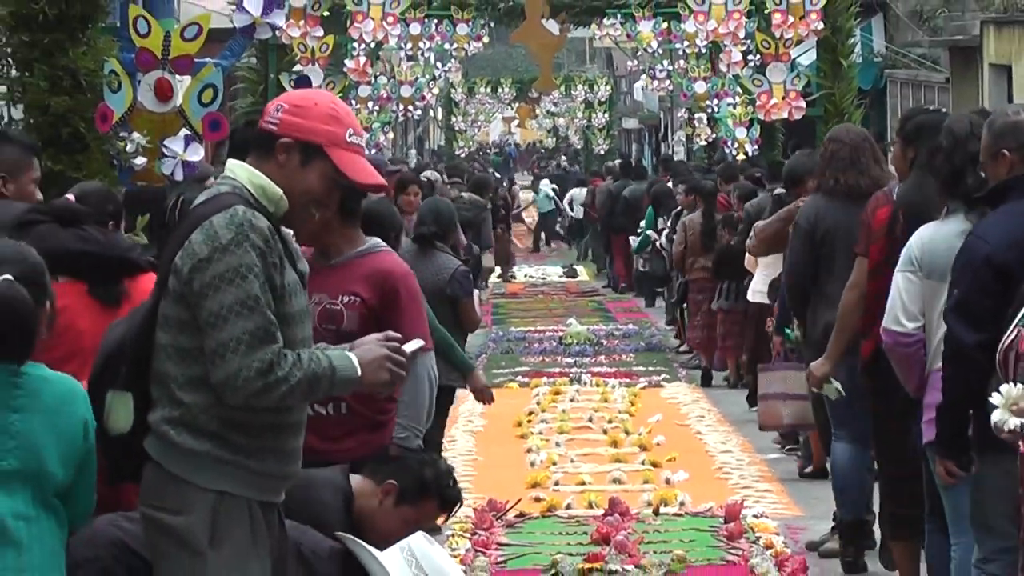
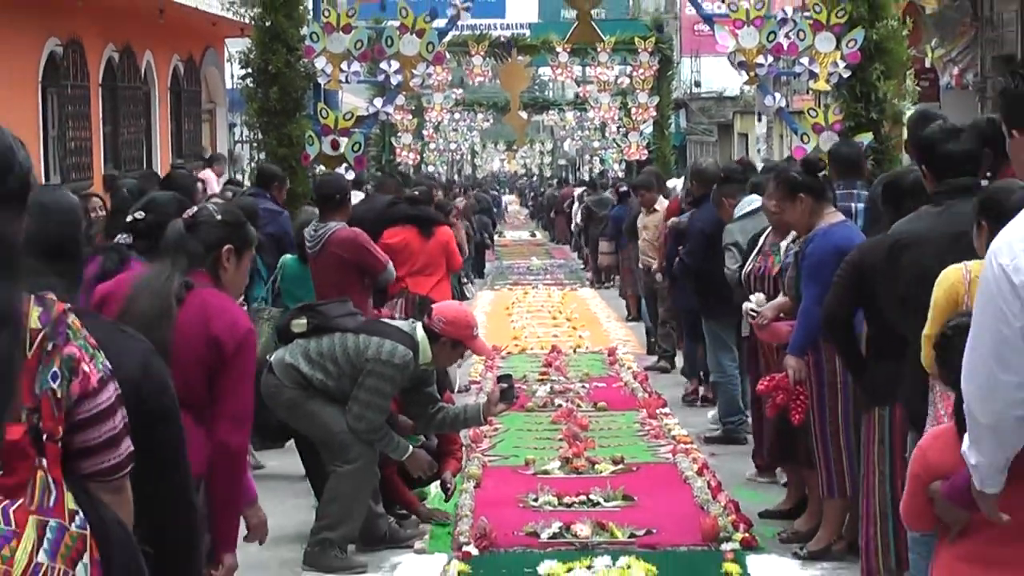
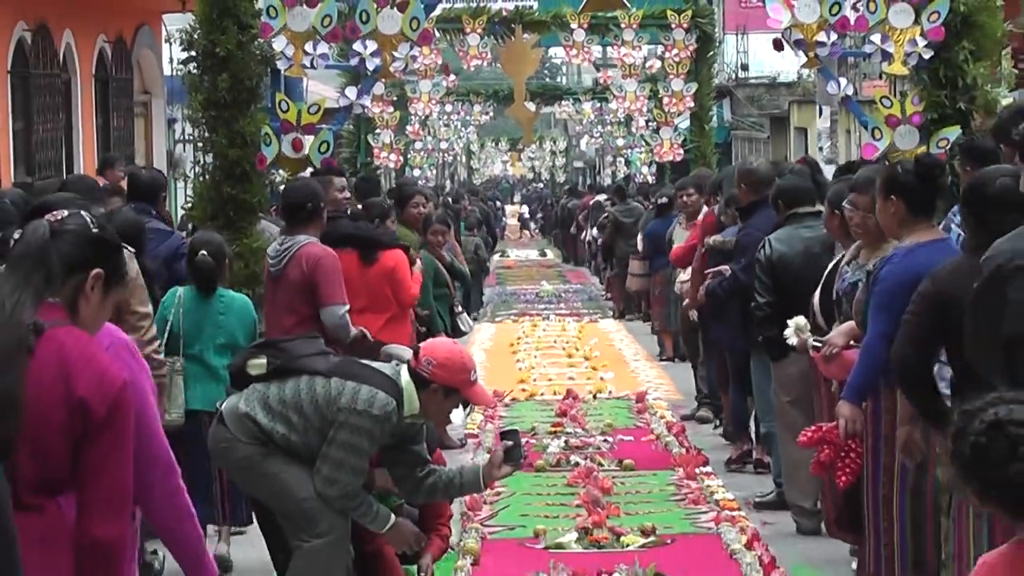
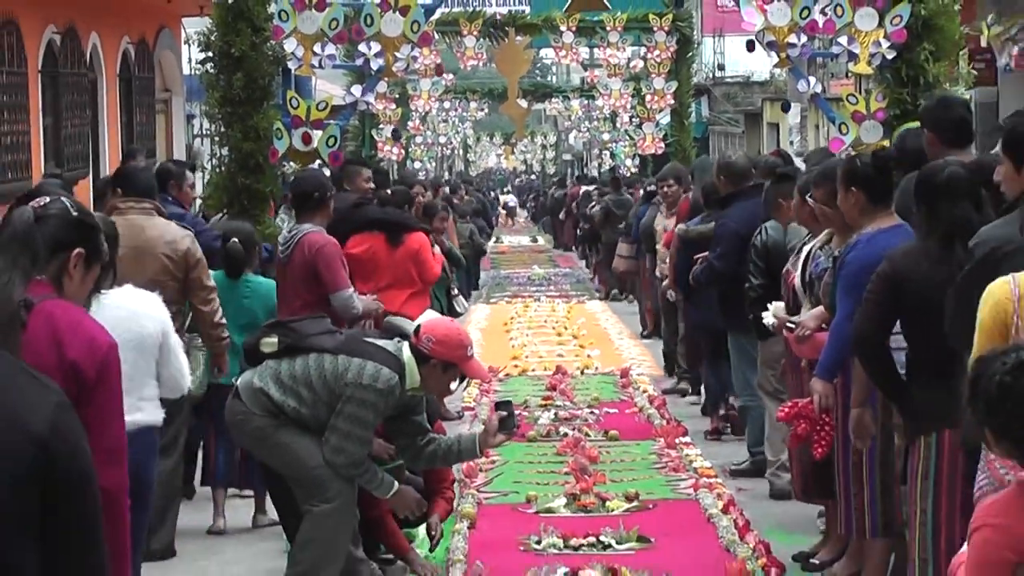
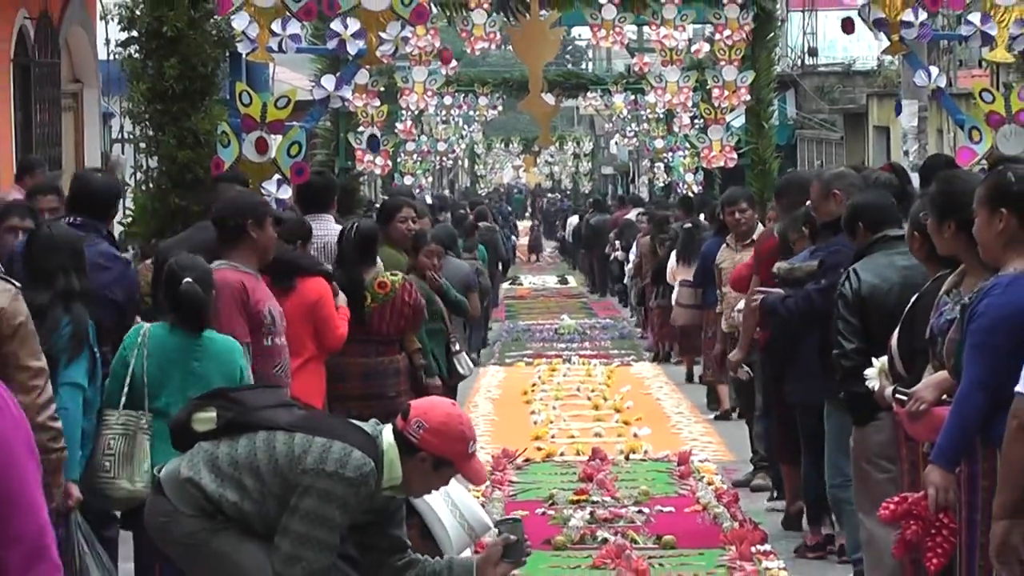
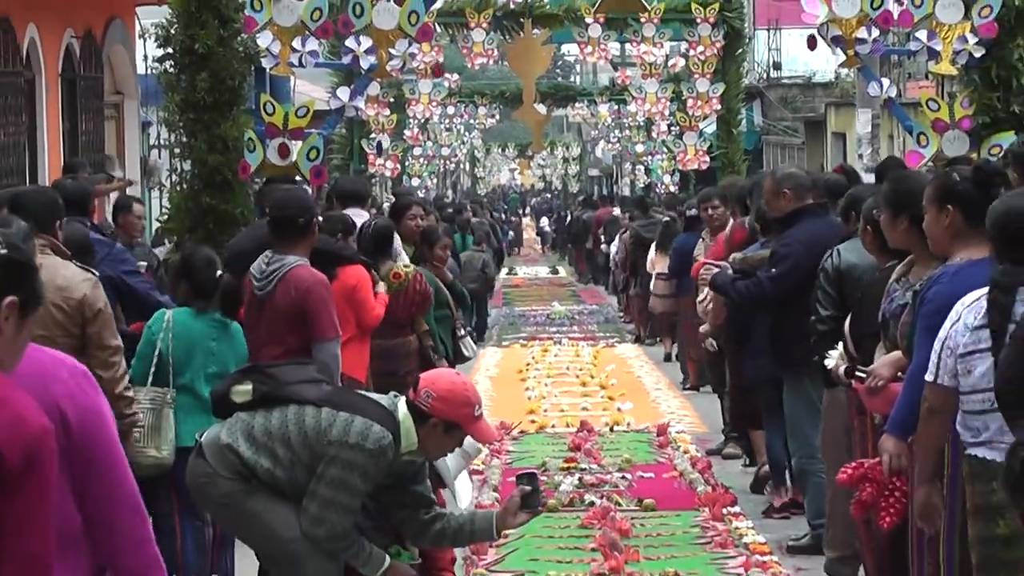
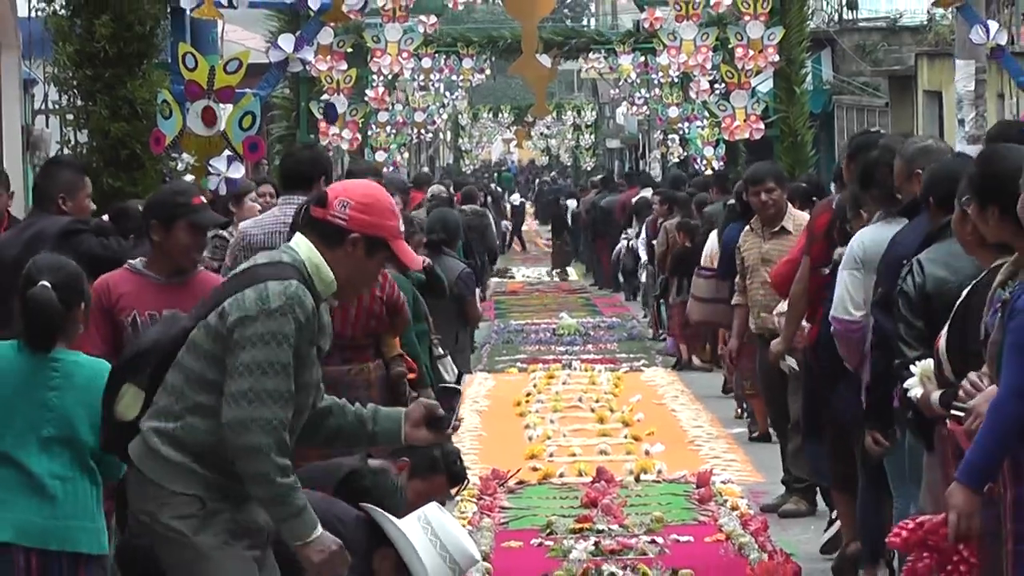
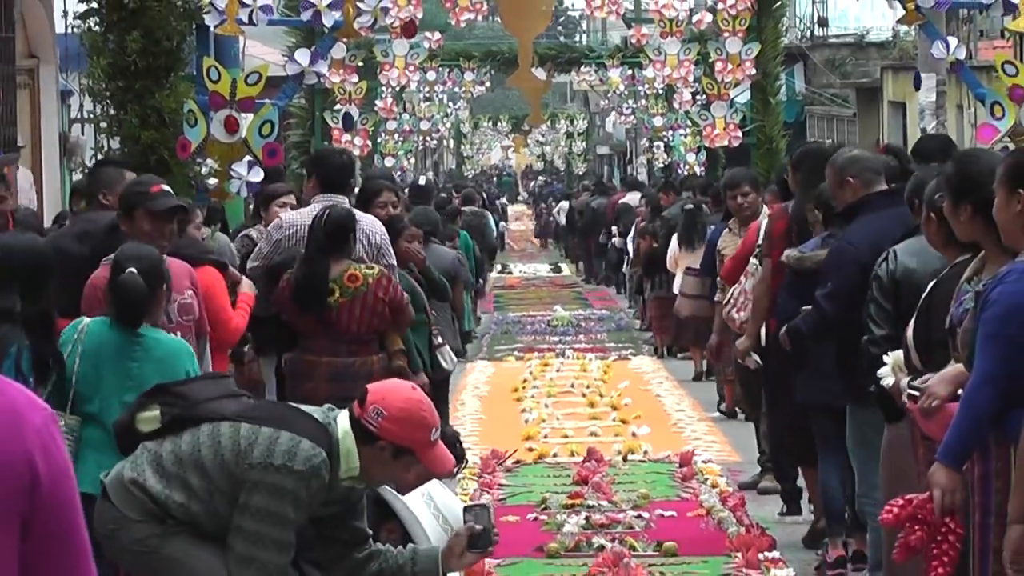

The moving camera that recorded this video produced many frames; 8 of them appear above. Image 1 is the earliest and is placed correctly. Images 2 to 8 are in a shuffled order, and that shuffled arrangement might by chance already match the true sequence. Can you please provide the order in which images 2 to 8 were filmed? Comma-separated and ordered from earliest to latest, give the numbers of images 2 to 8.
7, 8, 5, 6, 3, 4, 2
